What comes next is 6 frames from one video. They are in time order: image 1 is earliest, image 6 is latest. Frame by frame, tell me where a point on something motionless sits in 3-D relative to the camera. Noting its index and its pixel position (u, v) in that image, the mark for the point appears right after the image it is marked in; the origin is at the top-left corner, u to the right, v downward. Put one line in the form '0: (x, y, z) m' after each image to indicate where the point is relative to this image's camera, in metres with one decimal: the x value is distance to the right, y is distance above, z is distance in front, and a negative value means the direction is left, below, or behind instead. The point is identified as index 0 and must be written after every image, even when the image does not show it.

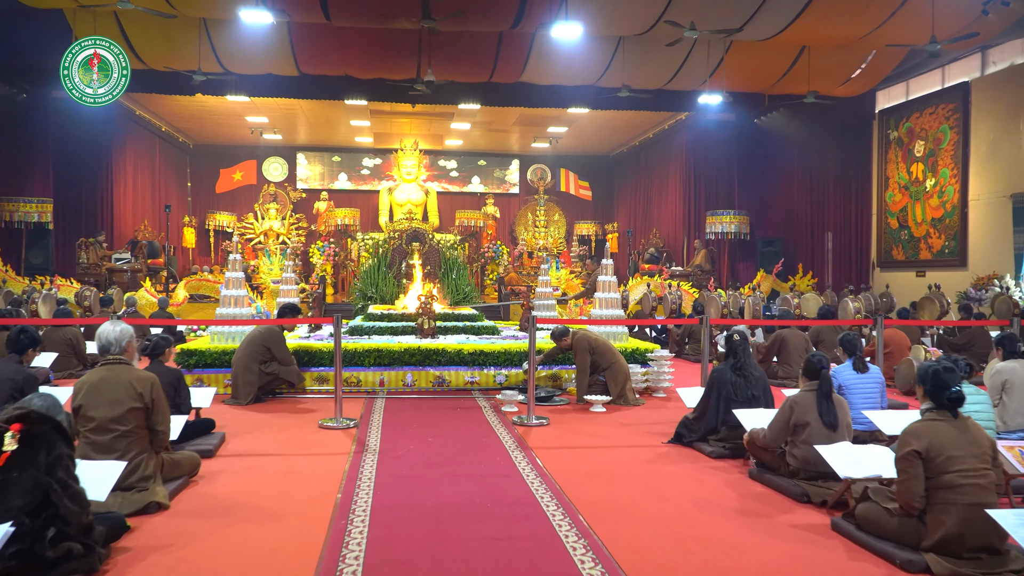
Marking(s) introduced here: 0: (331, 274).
0: (-2.5, +0.2, +12.7) m
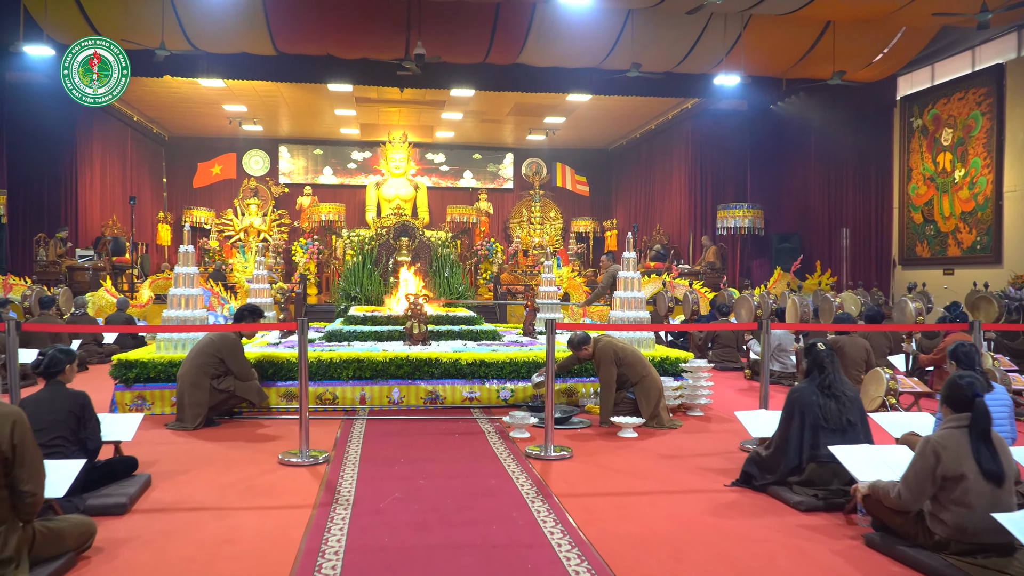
0: (-2.6, +0.2, +11.8) m
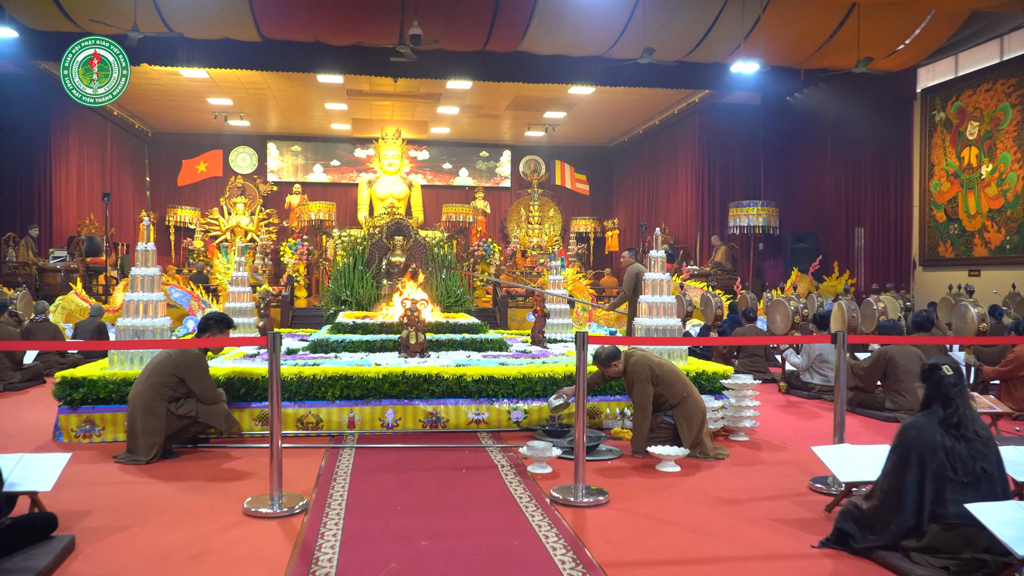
0: (-2.6, +0.2, +11.2) m
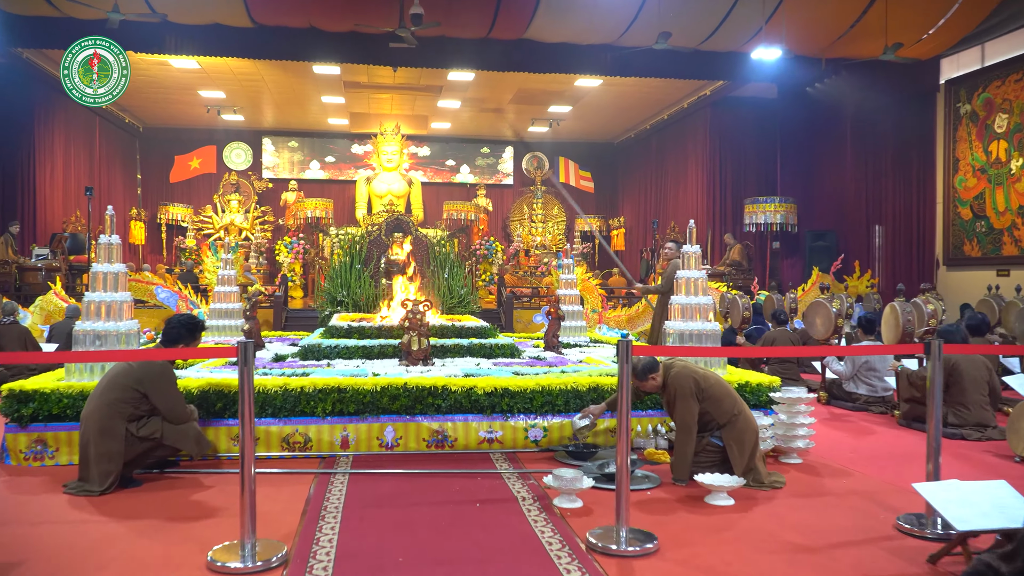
0: (-2.5, +0.2, +10.7) m
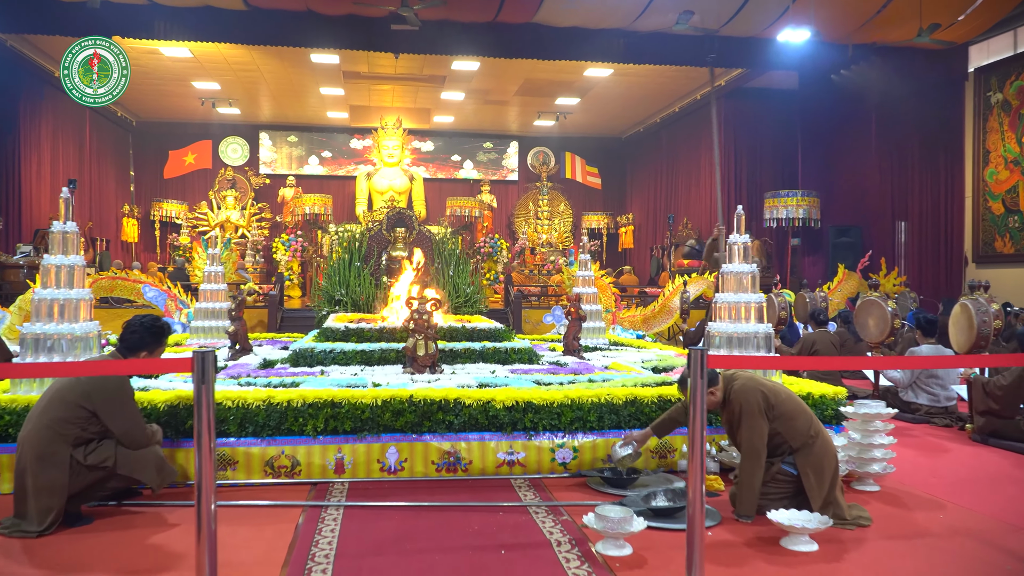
0: (-2.4, +0.2, +10.2) m
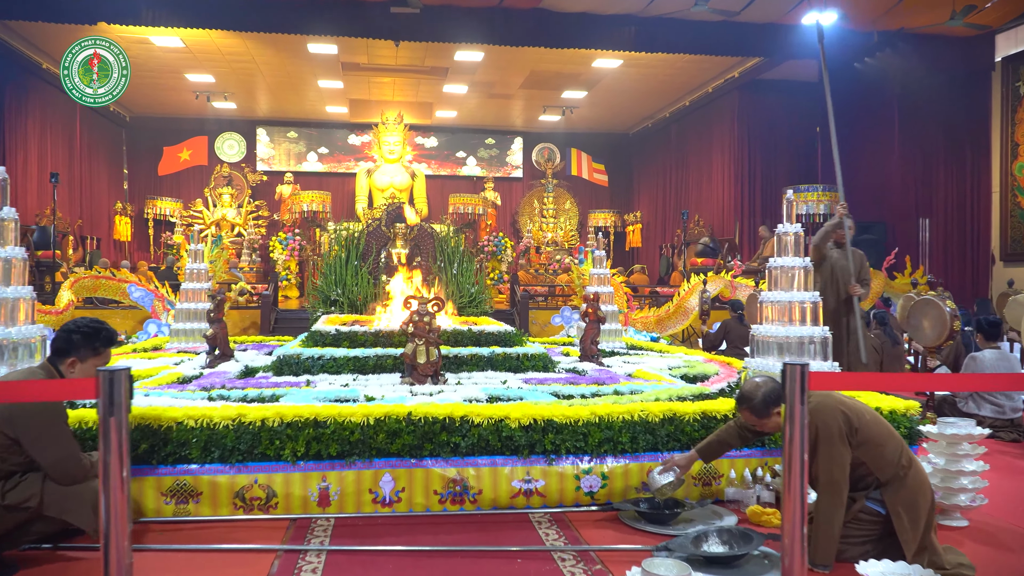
0: (-2.4, +0.2, +9.7) m
